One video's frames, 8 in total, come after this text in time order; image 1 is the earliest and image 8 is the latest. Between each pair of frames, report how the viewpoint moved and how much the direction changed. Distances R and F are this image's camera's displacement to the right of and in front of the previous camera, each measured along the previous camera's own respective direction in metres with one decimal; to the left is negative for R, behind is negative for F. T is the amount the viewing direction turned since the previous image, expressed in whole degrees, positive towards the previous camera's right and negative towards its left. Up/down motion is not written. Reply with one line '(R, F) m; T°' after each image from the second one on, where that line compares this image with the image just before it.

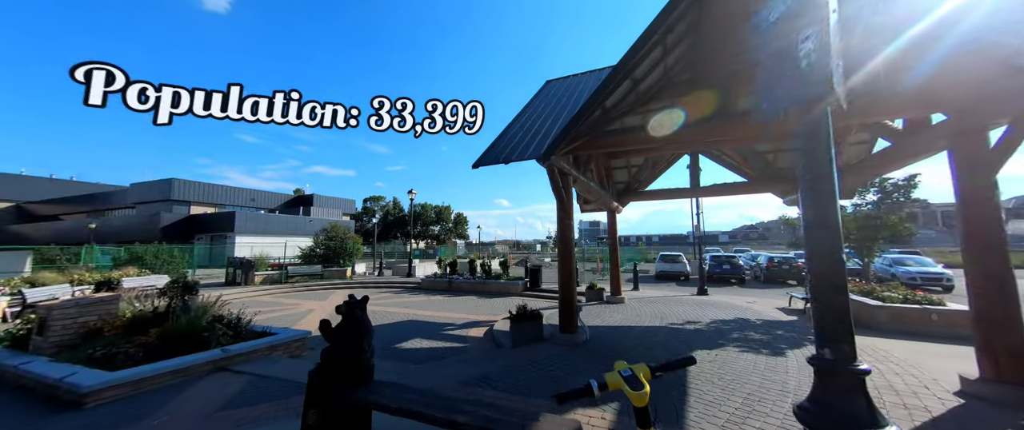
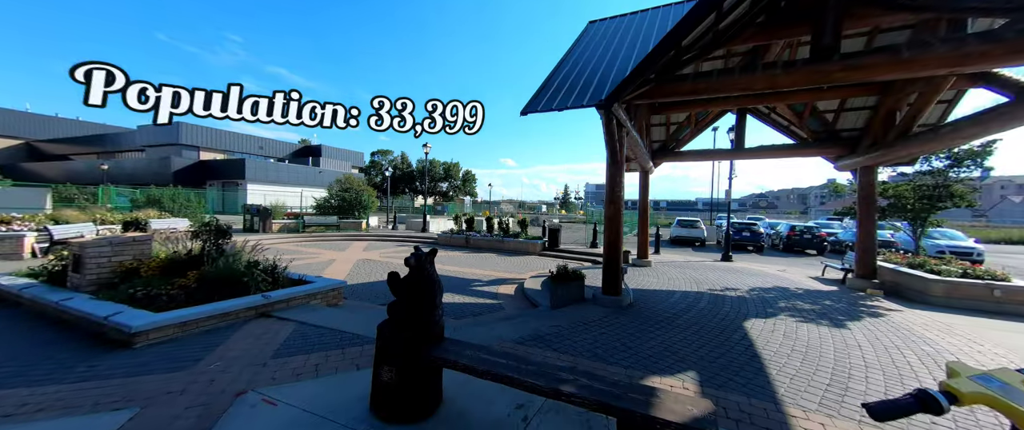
(-0.7, +0.4) m; -1°
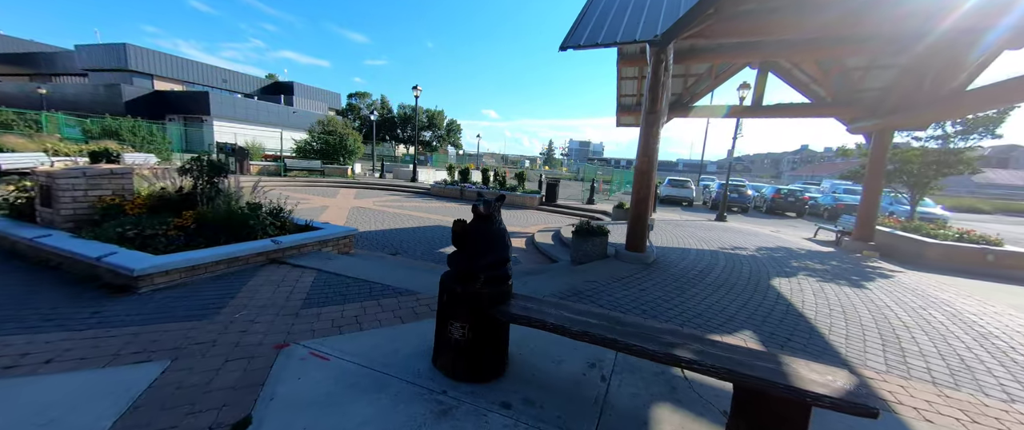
(-0.7, +0.3) m; +4°
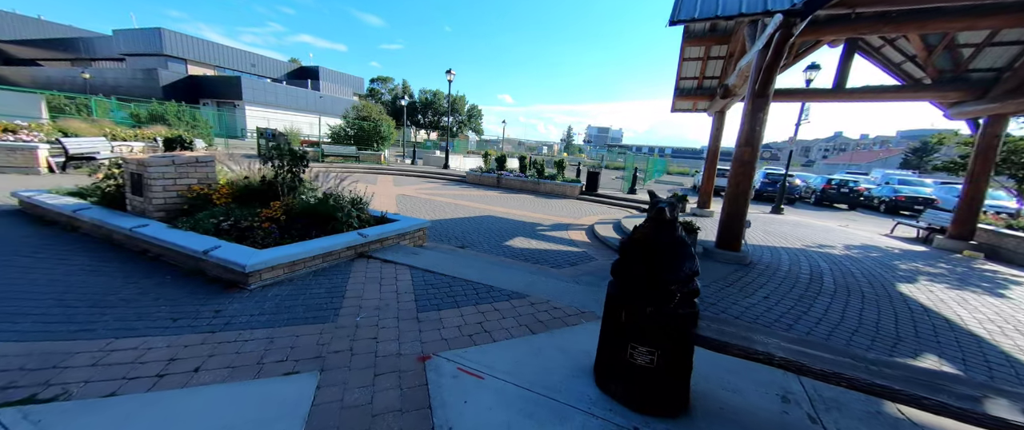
(-1.1, +0.3) m; -3°
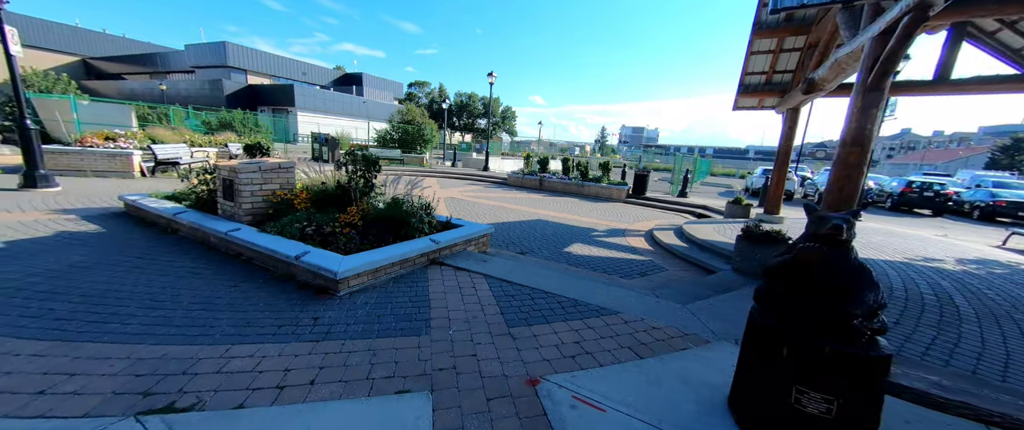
(-0.5, +0.2) m; -5°
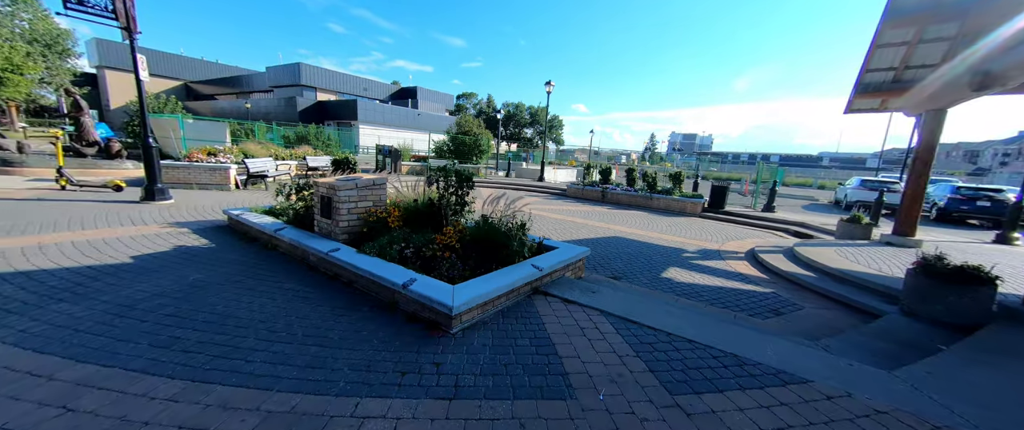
(-0.8, +0.4) m; -7°
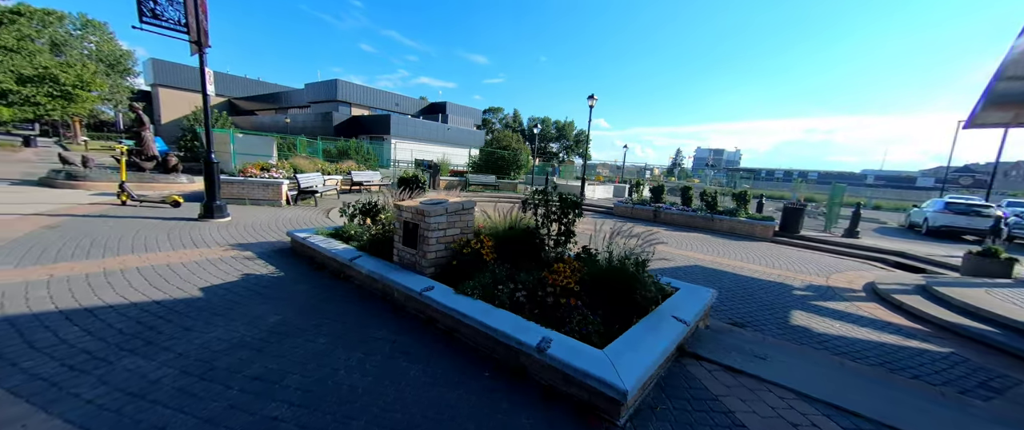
(-1.2, +0.7) m; -3°
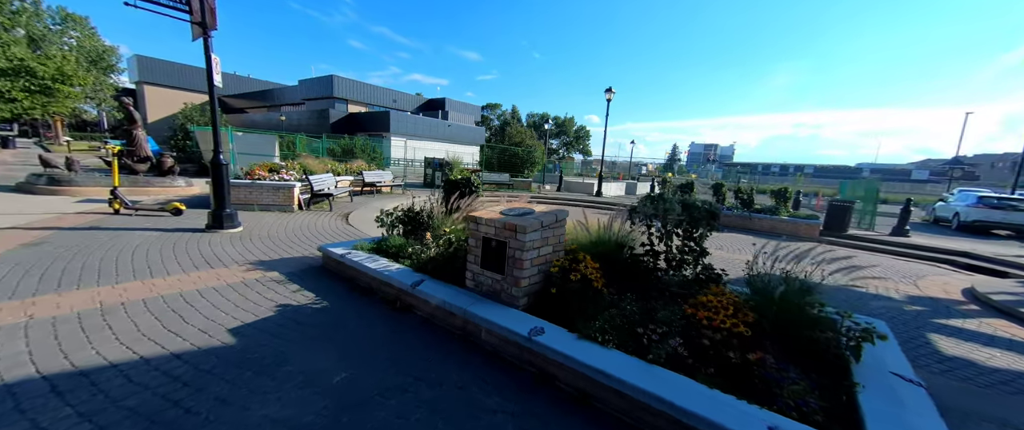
(-1.2, +0.9) m; +1°
